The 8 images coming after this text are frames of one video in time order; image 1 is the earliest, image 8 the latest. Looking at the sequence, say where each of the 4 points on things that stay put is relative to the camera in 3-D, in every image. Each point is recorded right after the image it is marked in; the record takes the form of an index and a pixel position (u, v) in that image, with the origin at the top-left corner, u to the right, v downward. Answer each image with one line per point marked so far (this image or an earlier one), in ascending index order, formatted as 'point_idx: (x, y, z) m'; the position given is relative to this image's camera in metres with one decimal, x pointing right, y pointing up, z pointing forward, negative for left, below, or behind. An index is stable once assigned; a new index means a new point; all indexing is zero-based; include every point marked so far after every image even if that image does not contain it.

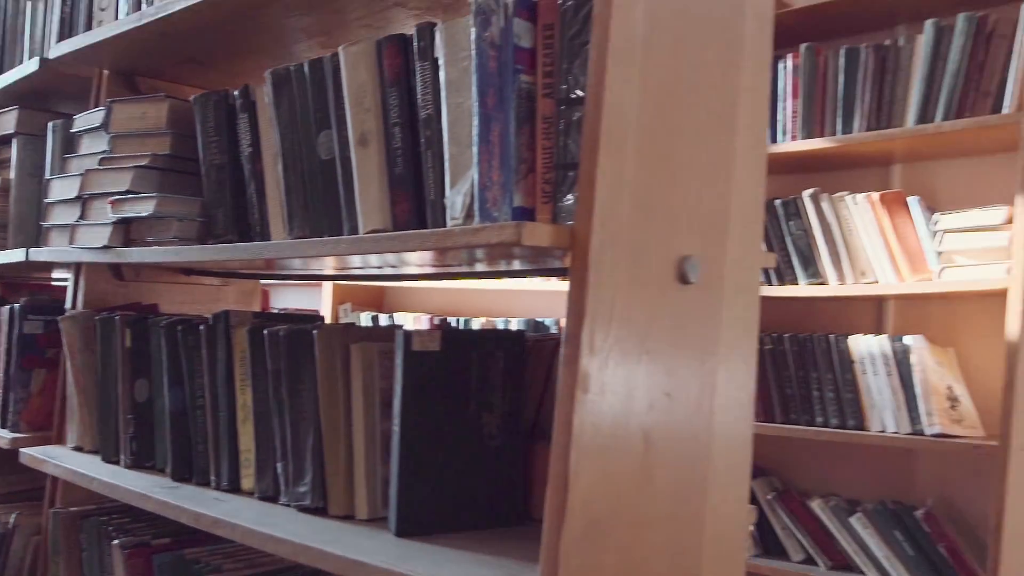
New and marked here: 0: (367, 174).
0: (-0.1, +0.1, +0.9) m
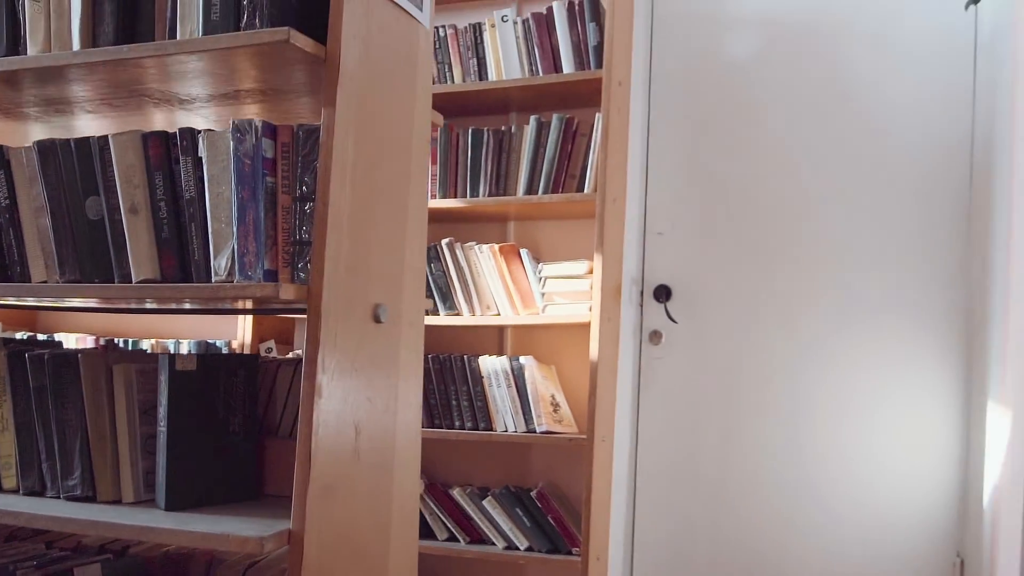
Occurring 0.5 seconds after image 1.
0: (-0.5, +0.1, +1.2) m
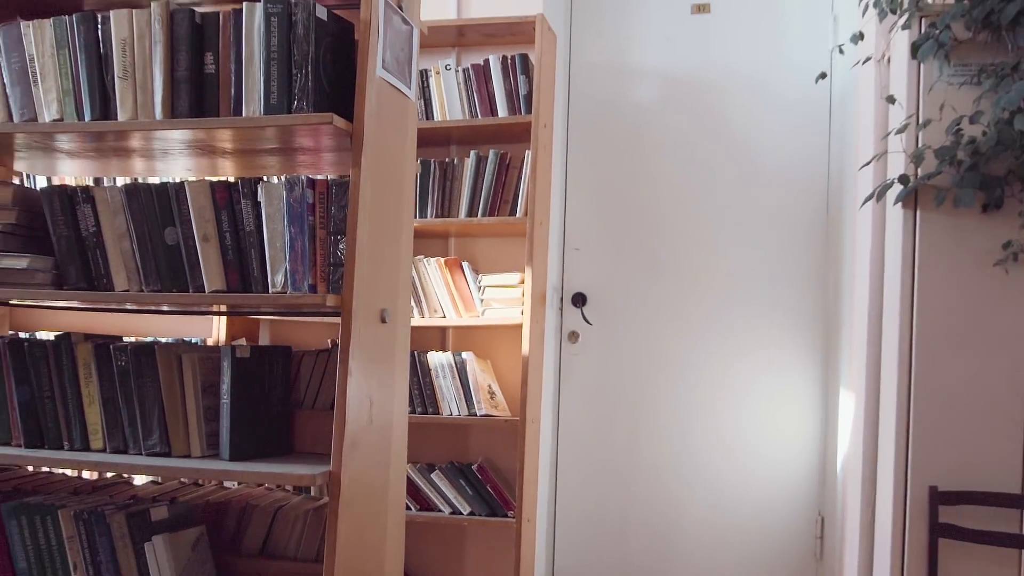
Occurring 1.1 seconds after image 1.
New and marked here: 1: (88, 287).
0: (-0.5, 0.0, +1.6) m
1: (-0.7, 0.0, +1.6) m
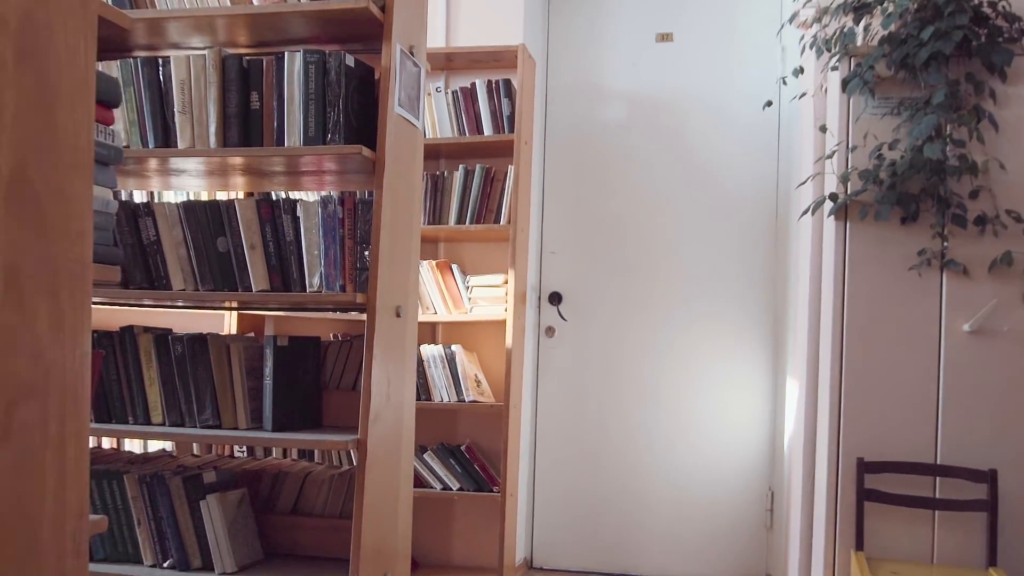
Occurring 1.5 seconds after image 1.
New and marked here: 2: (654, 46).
0: (-0.5, 0.0, +1.9) m
1: (-0.7, 0.0, +1.9) m
2: (+0.5, +0.9, +3.4) m
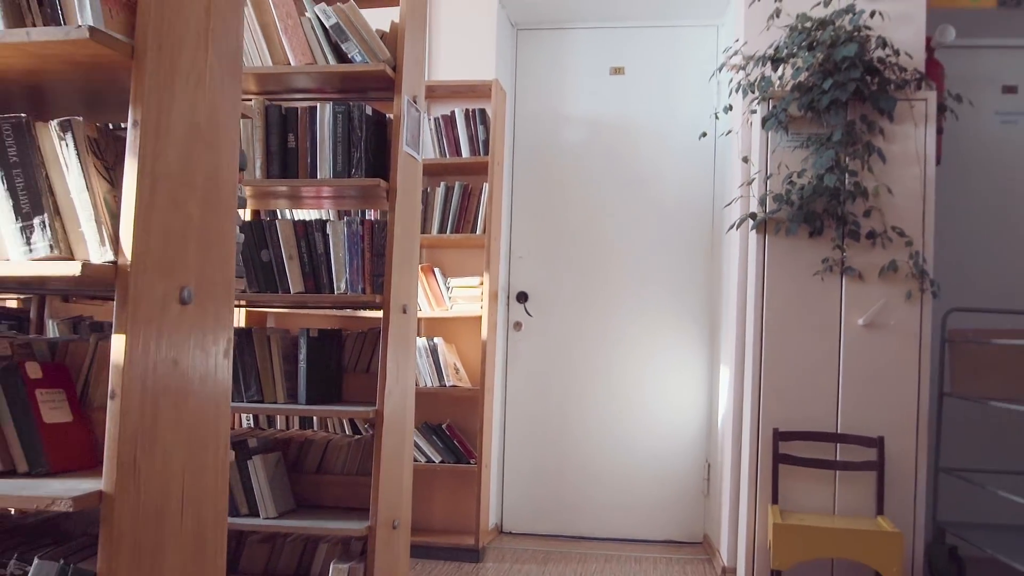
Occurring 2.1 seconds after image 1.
0: (-0.5, 0.0, +2.4) m
1: (-0.8, 0.0, +2.4) m
2: (+0.4, +0.9, +3.9) m
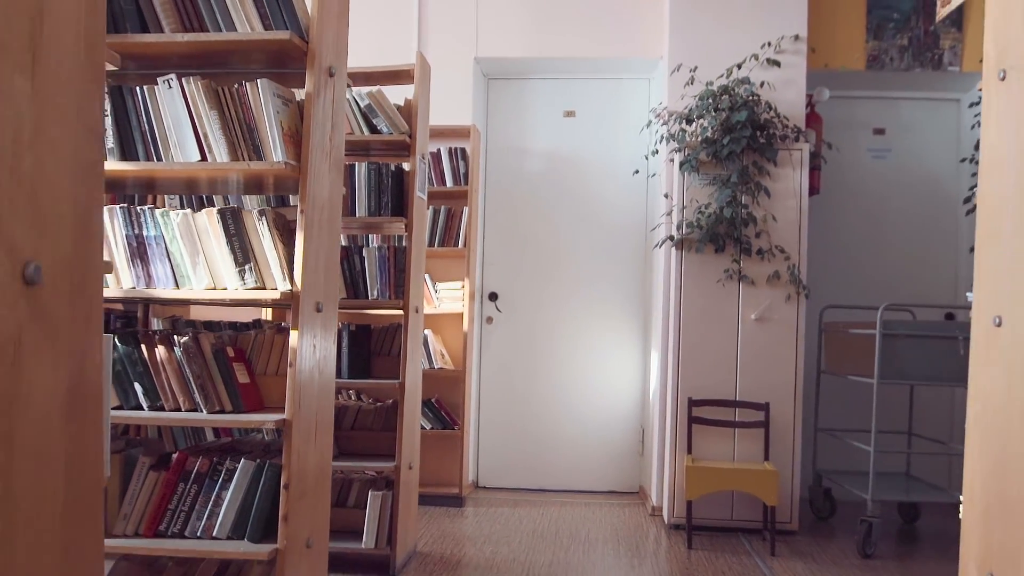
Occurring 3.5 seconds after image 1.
0: (-0.6, 0.0, +3.3) m
1: (-0.8, 0.0, +3.3) m
2: (+0.3, +0.9, +4.9) m
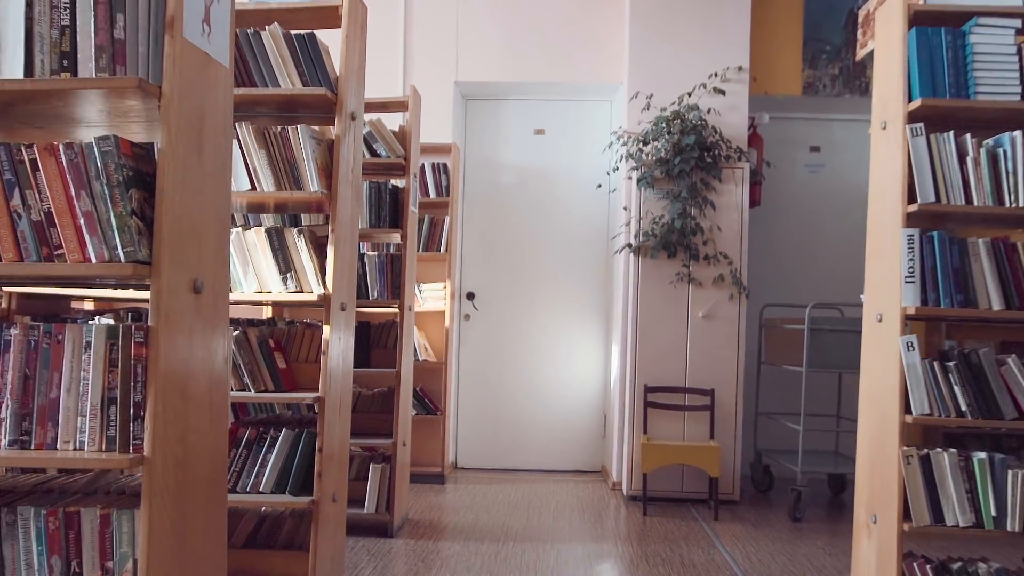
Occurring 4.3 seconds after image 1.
0: (-0.7, 0.0, +3.8) m
1: (-0.9, 0.0, +3.8) m
2: (+0.1, +0.9, +5.4) m
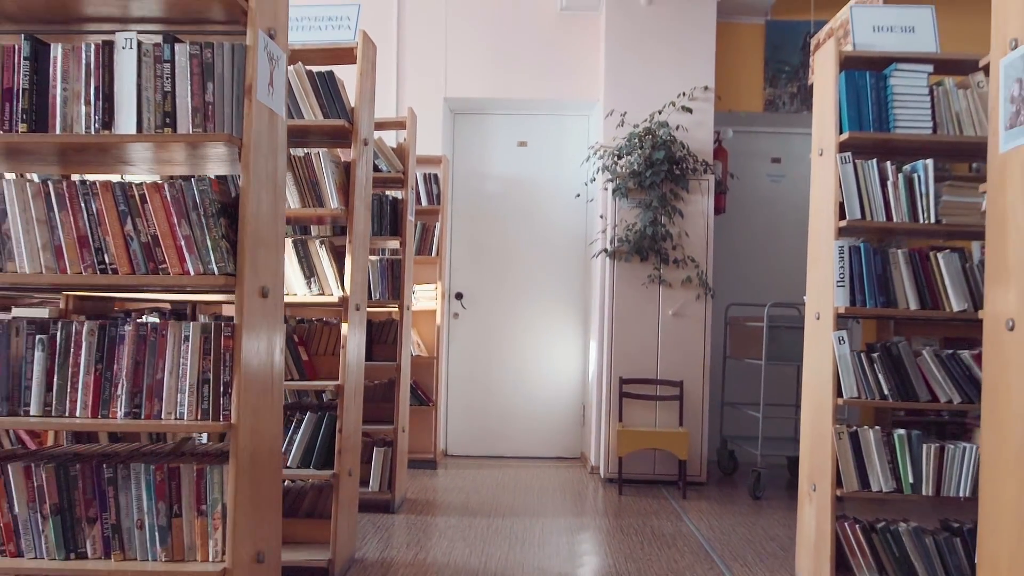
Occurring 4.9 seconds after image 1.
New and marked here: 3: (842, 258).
0: (-0.7, 0.0, +4.2) m
1: (-1.0, 0.0, +4.2) m
2: (0.0, +0.9, +5.9) m
3: (+1.0, +0.1, +2.9) m
